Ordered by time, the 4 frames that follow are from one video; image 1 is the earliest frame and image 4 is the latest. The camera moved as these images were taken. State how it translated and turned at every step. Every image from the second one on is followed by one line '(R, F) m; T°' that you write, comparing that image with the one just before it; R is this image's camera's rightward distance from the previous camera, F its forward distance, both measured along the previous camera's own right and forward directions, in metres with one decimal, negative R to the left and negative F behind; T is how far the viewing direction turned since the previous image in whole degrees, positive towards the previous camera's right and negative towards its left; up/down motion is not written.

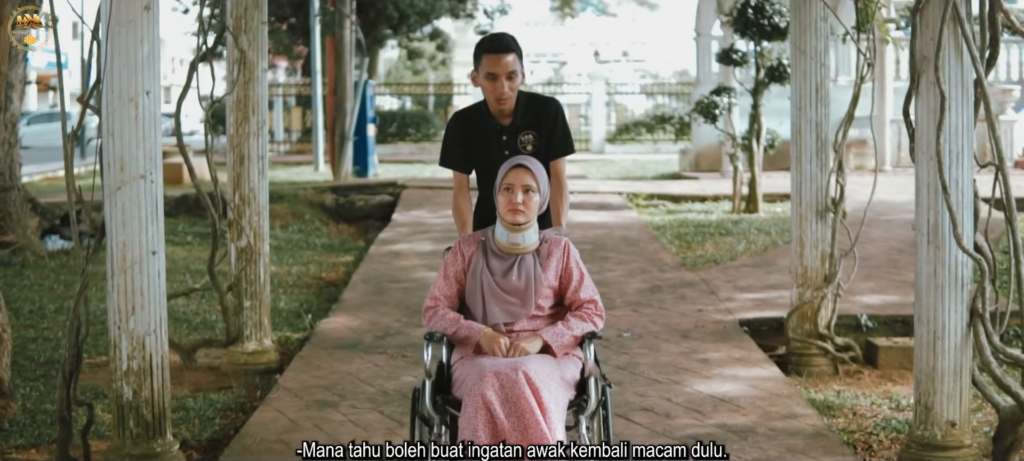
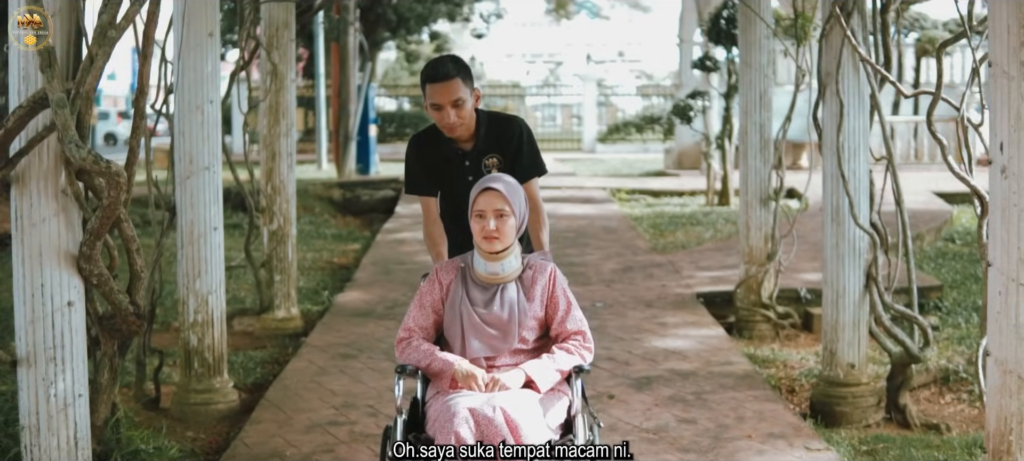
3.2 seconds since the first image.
(0.0, -1.3) m; 0°
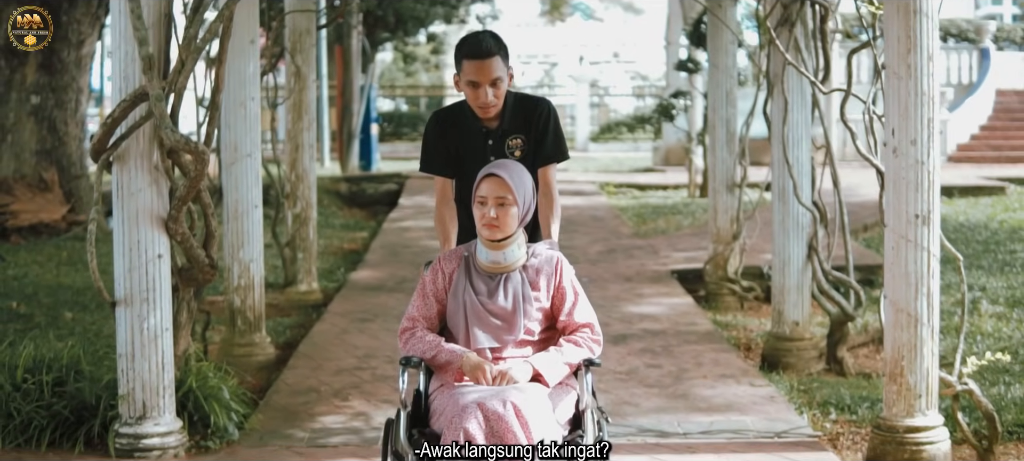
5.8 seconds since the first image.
(0.0, -1.1) m; 0°
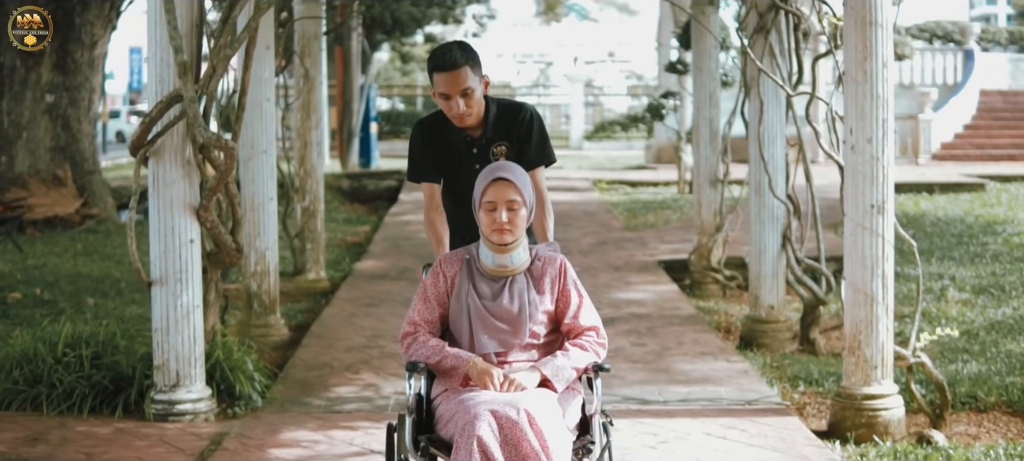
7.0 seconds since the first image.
(0.0, -0.6) m; 0°
